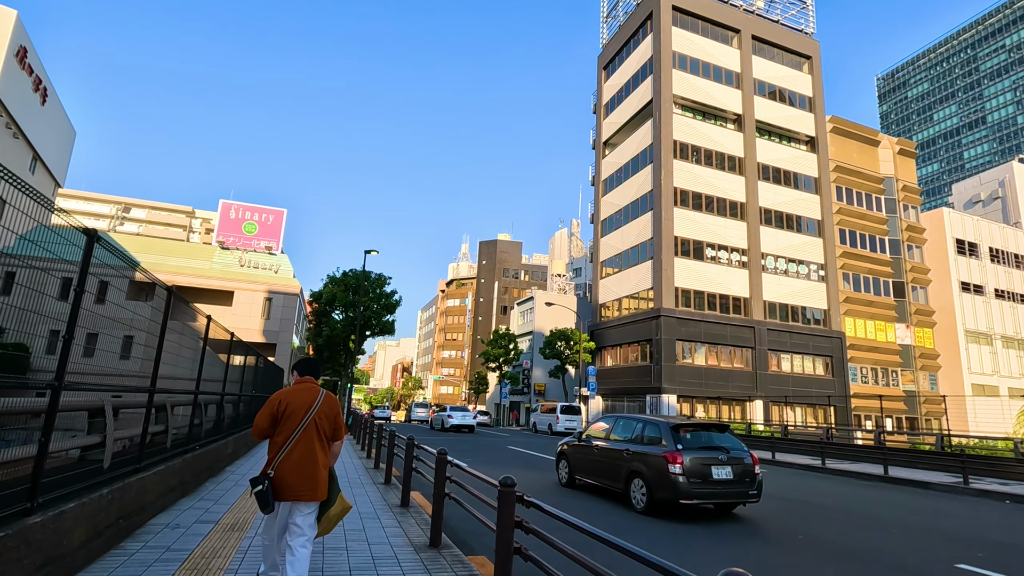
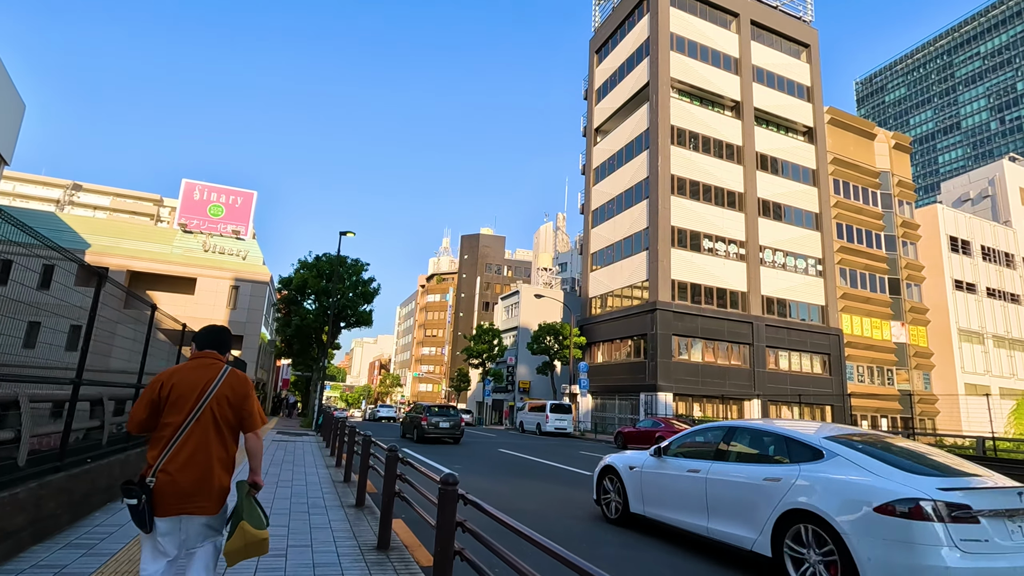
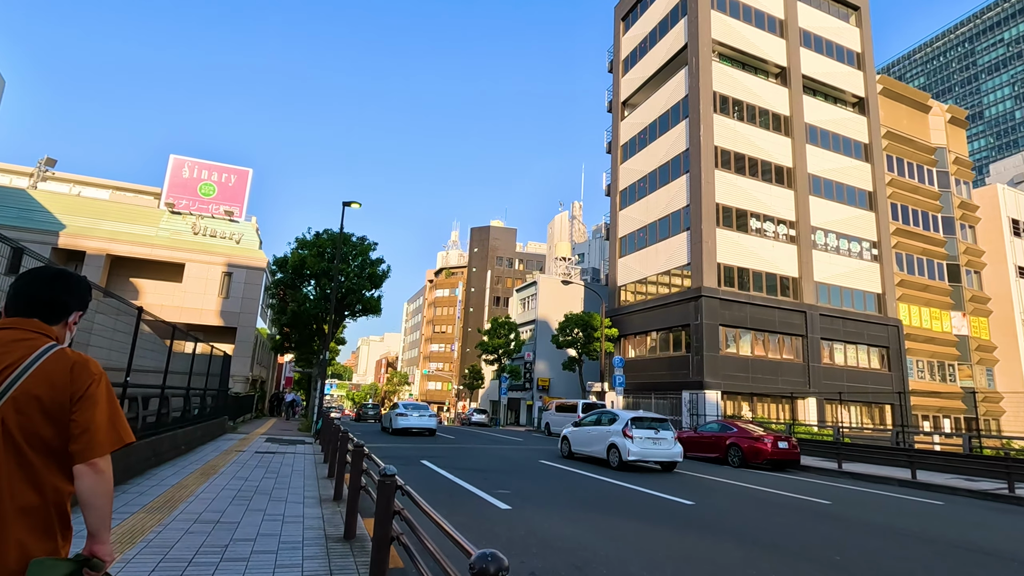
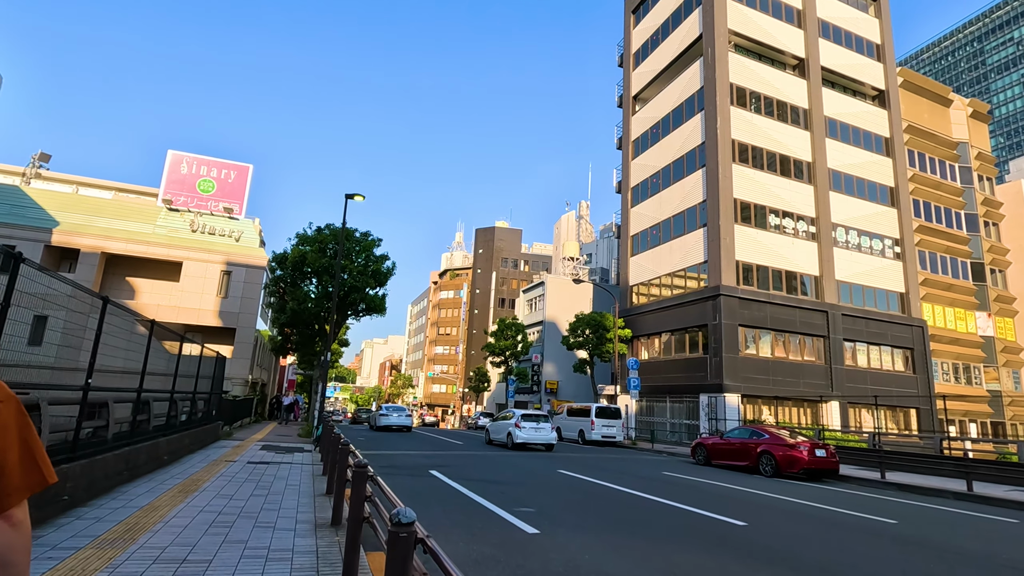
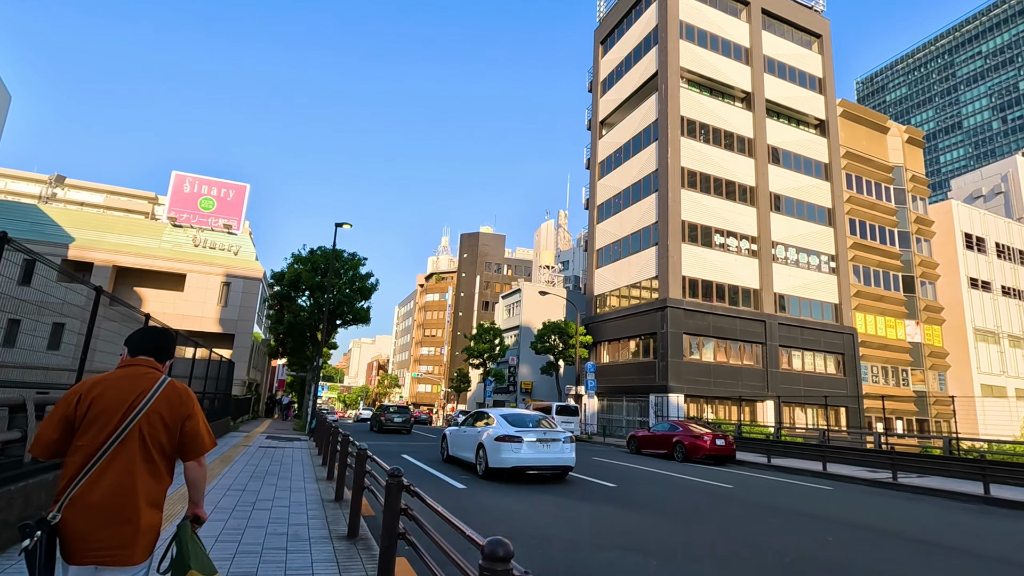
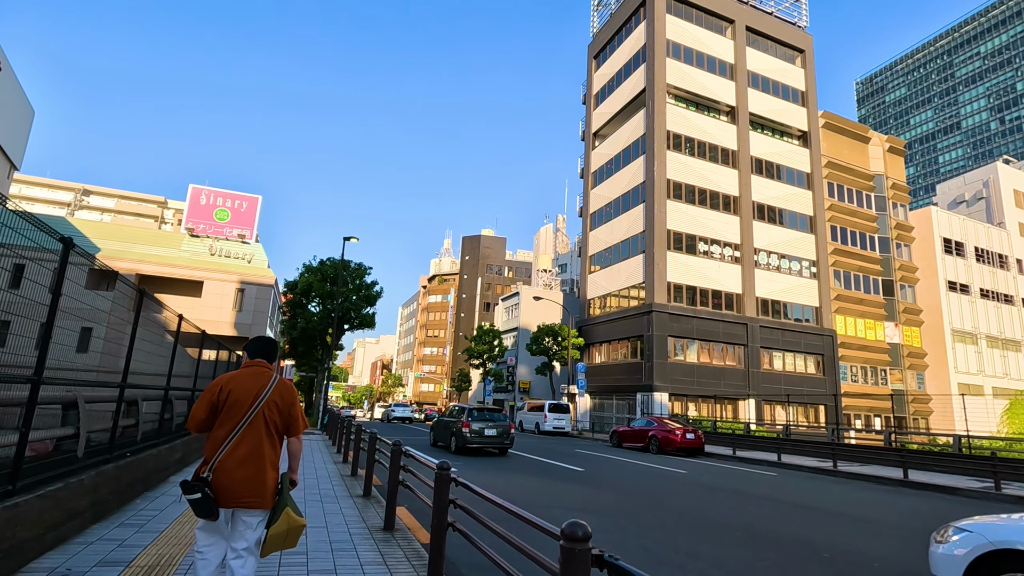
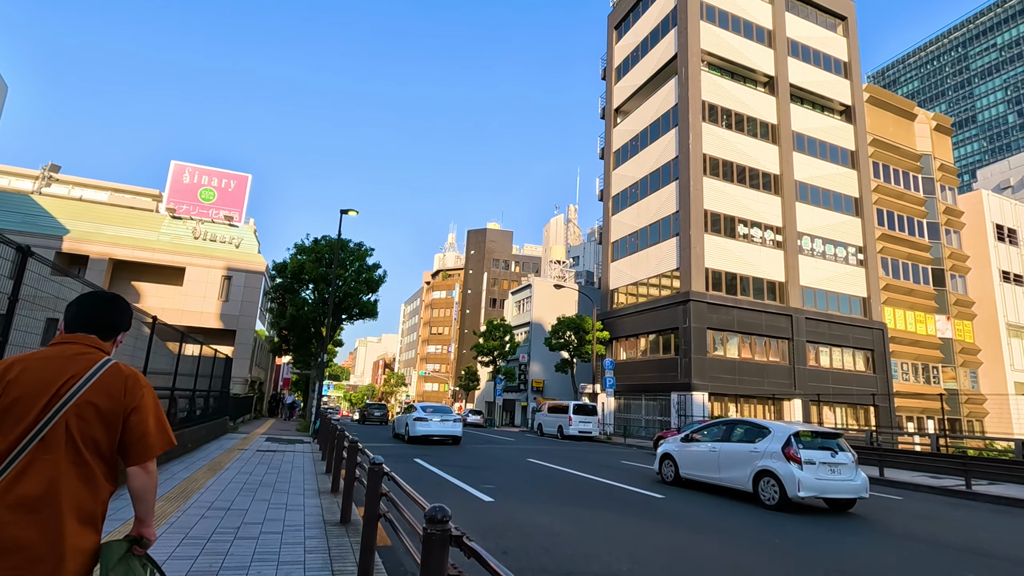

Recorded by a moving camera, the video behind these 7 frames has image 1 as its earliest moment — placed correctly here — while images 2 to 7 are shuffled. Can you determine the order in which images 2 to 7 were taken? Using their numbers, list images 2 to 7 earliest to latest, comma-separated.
6, 2, 5, 7, 3, 4
